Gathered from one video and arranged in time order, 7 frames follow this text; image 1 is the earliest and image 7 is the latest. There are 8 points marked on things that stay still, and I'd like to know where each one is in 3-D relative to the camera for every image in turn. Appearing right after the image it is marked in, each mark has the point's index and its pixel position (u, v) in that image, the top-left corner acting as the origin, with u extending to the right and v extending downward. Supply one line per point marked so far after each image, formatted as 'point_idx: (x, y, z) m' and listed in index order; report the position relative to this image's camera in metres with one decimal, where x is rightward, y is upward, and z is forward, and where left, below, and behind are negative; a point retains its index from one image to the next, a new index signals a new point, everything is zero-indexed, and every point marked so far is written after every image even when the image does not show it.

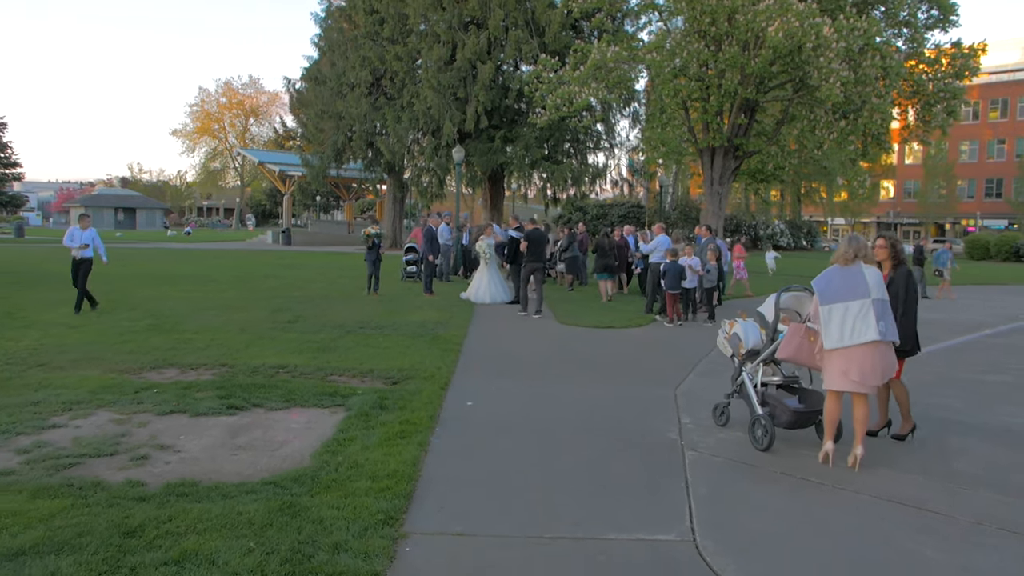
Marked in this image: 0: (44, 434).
0: (-3.2, -1.0, +6.0) m
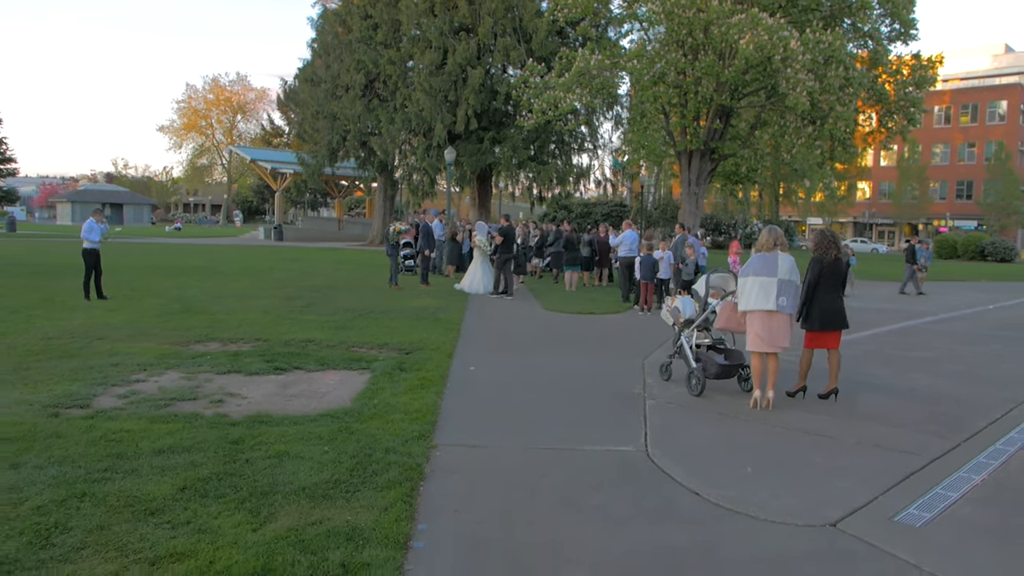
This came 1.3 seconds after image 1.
0: (-3.3, -0.8, +7.4) m
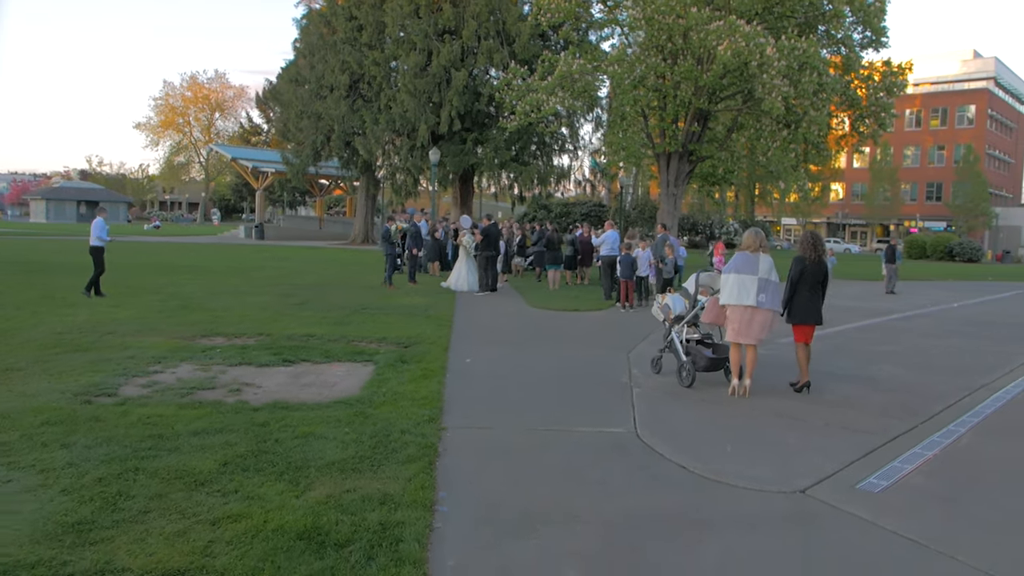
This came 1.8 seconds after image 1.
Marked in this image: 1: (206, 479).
0: (-3.3, -0.8, +7.9) m
1: (-1.7, -1.0, +4.7) m
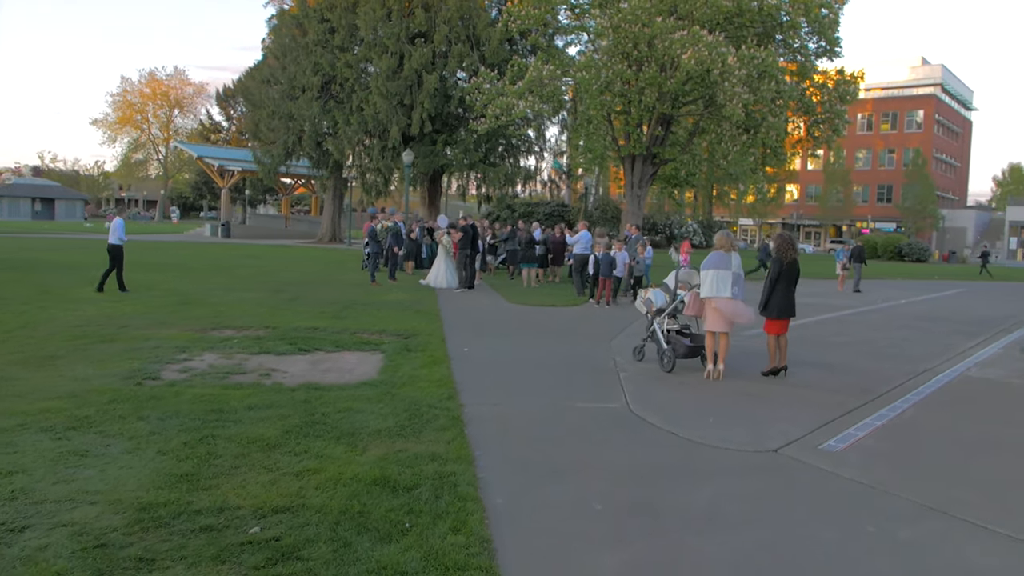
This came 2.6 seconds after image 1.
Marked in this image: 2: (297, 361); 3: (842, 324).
0: (-3.3, -0.7, +8.6) m
1: (-1.5, -1.0, +5.5) m
2: (-2.2, -0.8, +8.9) m
3: (+5.7, -0.6, +14.8) m
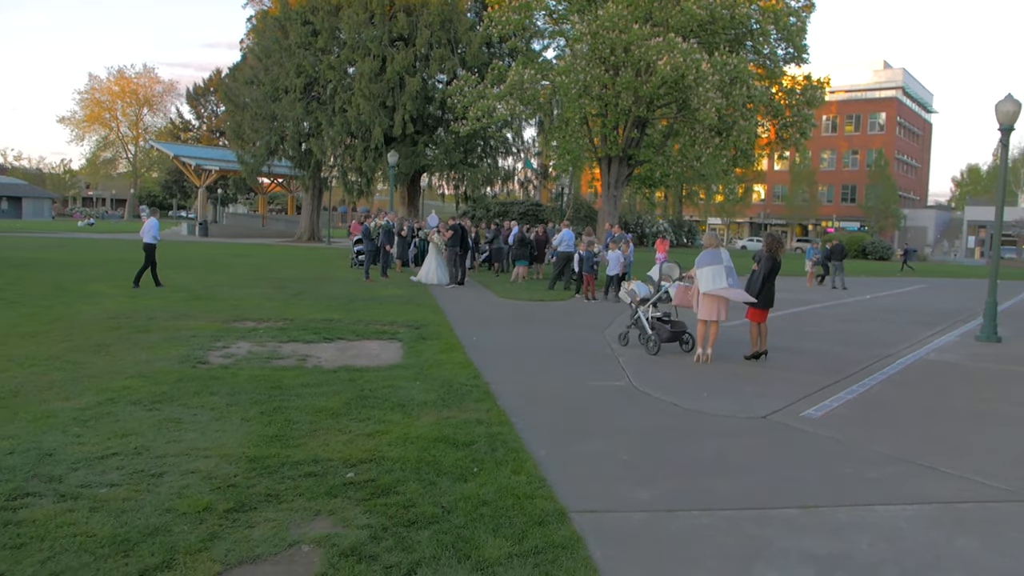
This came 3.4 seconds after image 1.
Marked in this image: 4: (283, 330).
0: (-3.2, -0.7, +9.4) m
1: (-1.3, -0.9, +6.4) m
2: (-2.1, -0.7, +9.8) m
3: (+5.6, -0.5, +15.9) m
4: (-2.9, -0.5, +10.9) m
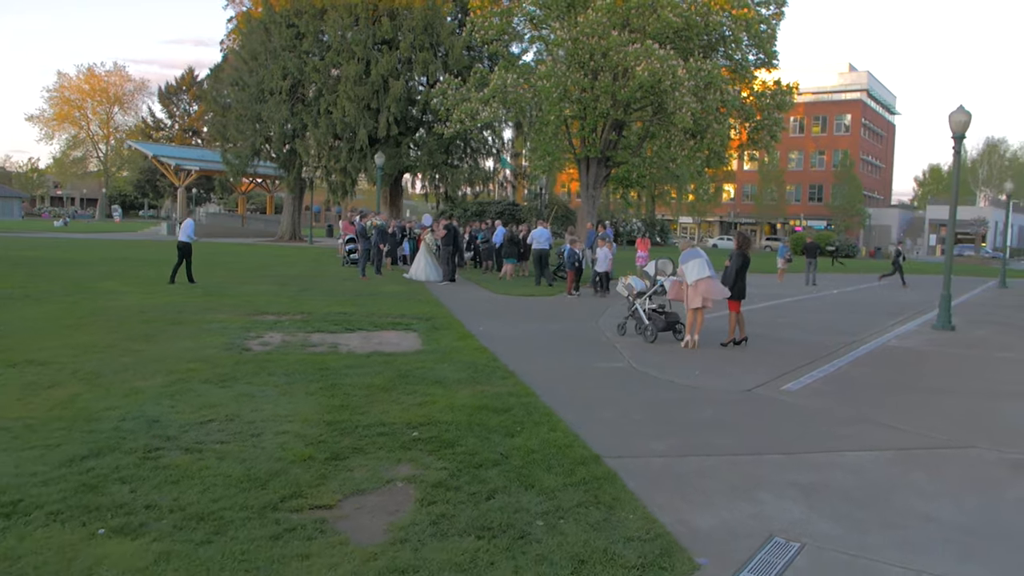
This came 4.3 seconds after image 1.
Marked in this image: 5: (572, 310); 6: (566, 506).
0: (-3.1, -0.6, +10.4) m
1: (-1.1, -0.9, +7.4) m
2: (-2.0, -0.6, +10.8) m
3: (+5.5, -0.4, +17.1) m
4: (-2.9, -0.5, +11.8) m
5: (+1.1, -0.4, +15.6) m
6: (+0.3, -1.1, +4.5) m
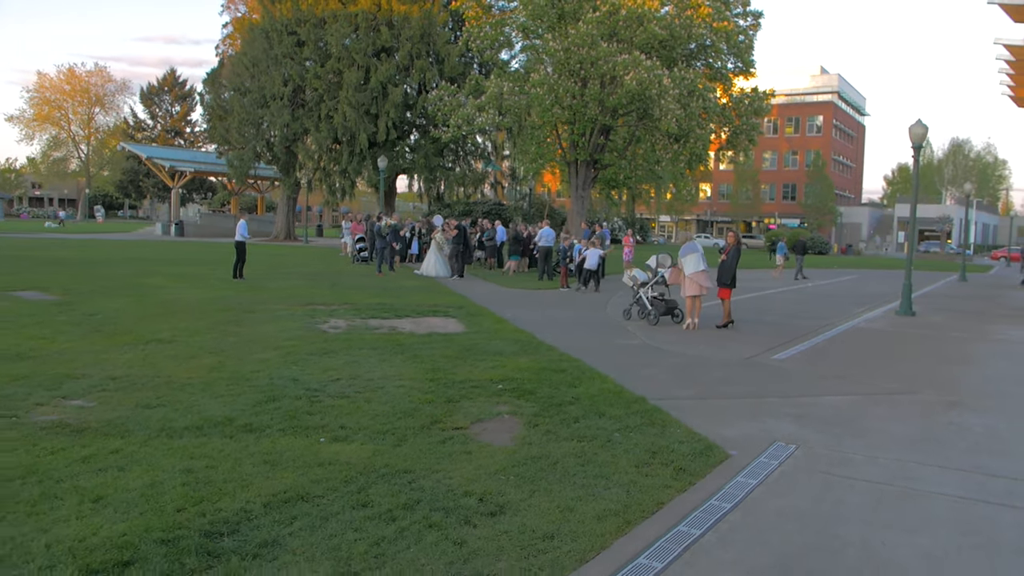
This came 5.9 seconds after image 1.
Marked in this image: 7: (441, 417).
0: (-2.6, -0.5, +12.1) m
1: (-0.5, -0.7, +9.2) m
2: (-1.6, -0.5, +12.5) m
3: (+5.7, -0.3, +19.1) m
4: (-2.5, -0.4, +13.6) m
5: (+1.3, -0.3, +17.4) m
6: (+0.9, -1.0, +6.4) m
7: (-0.6, -1.0, +6.6) m
